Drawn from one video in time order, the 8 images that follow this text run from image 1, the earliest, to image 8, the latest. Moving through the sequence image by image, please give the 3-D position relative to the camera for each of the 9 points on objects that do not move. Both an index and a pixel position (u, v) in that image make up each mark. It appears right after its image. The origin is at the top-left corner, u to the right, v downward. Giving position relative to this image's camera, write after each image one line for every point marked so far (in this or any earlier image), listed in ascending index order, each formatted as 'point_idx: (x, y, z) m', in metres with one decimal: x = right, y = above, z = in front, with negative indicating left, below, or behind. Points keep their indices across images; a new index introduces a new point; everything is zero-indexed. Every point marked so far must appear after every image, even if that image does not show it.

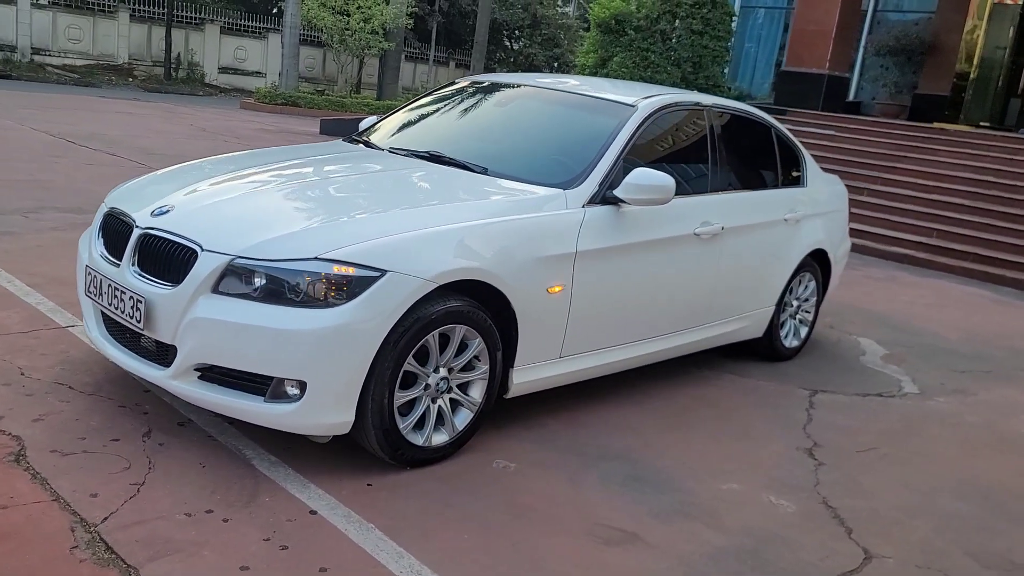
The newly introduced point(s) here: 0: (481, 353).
0: (-0.1, -0.3, +3.7) m
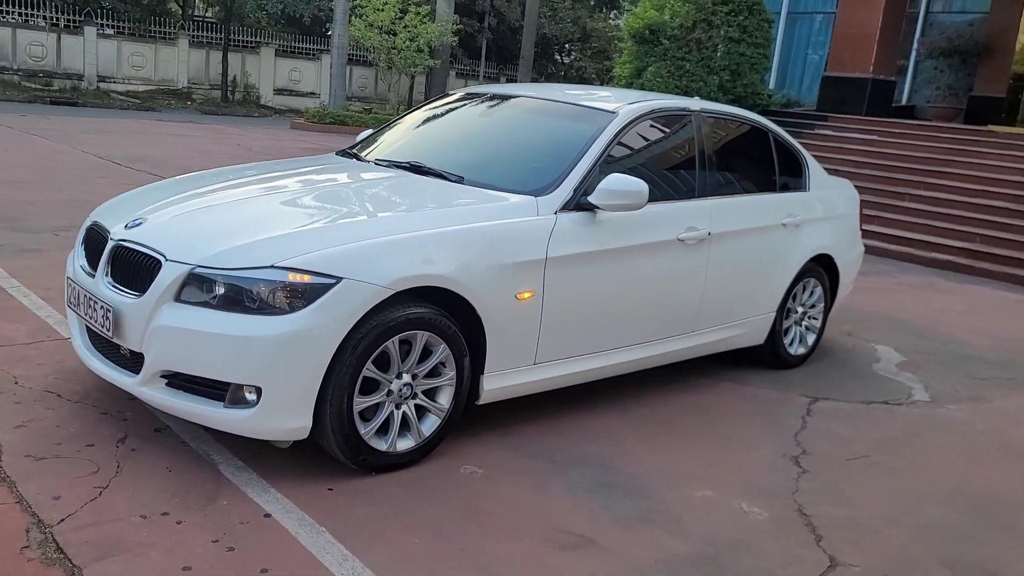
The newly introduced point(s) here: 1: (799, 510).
0: (-0.3, -0.3, +3.7) m
1: (+1.2, -0.9, +3.7) m
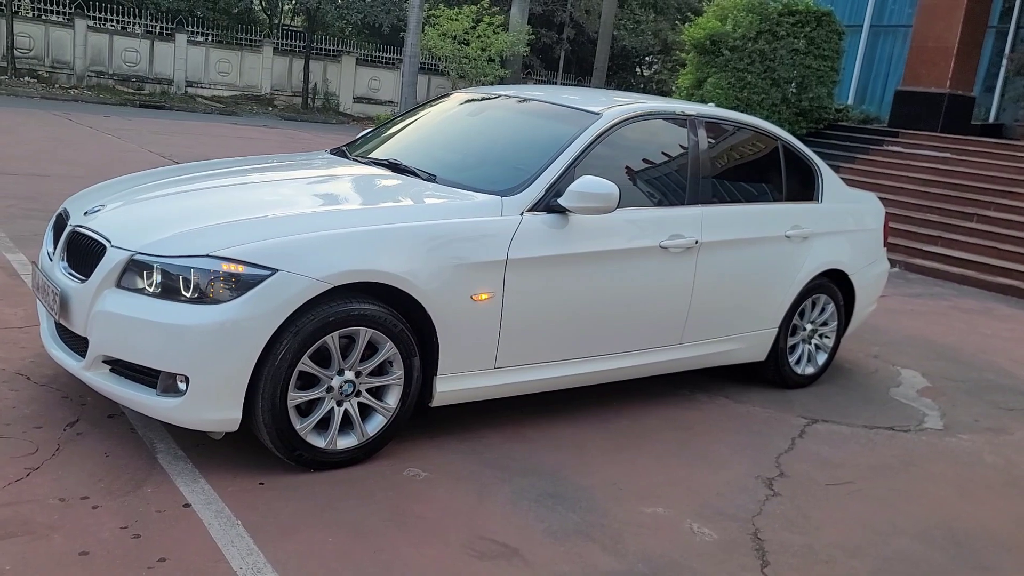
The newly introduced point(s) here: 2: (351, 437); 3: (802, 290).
0: (-0.5, -0.3, +3.6) m
1: (+0.9, -1.0, +3.5) m
2: (-0.6, -0.6, +3.6) m
3: (+1.7, 0.0, +5.3) m
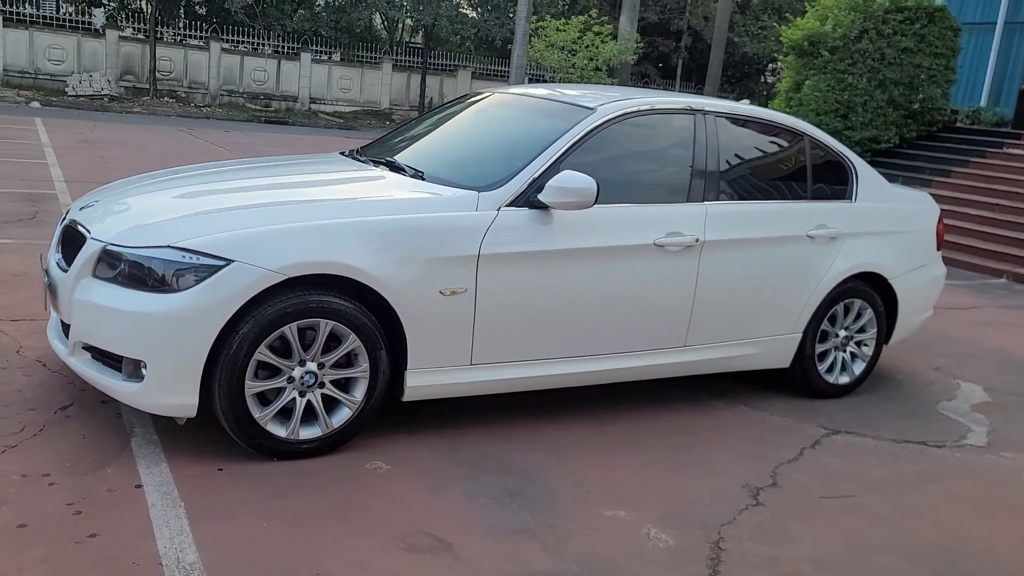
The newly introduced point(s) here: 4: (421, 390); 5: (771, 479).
0: (-0.6, -0.3, +3.6) m
1: (+0.8, -0.9, +3.3) m
2: (-0.8, -0.6, +3.6) m
3: (+1.8, 0.0, +5.0) m
4: (-0.4, -0.4, +3.9) m
5: (+1.1, -0.8, +3.9) m
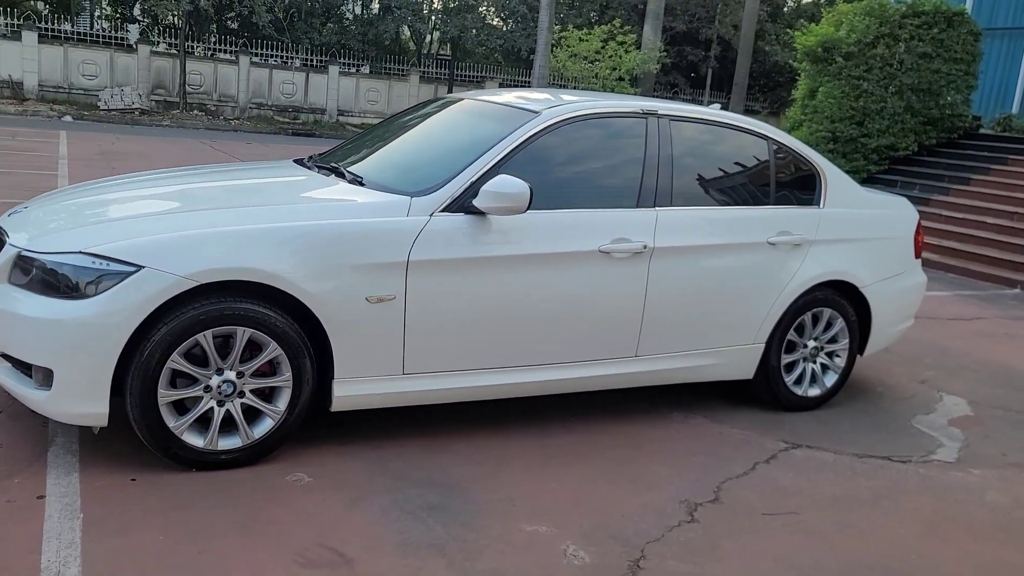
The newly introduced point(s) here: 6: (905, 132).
0: (-0.9, -0.3, +3.6) m
1: (+0.4, -1.0, +3.2) m
2: (-1.1, -0.6, +3.6) m
3: (+1.5, -0.1, +4.8) m
4: (-0.7, -0.5, +3.8) m
5: (+0.9, -0.9, +3.8) m
6: (+6.4, +2.5, +14.5) m
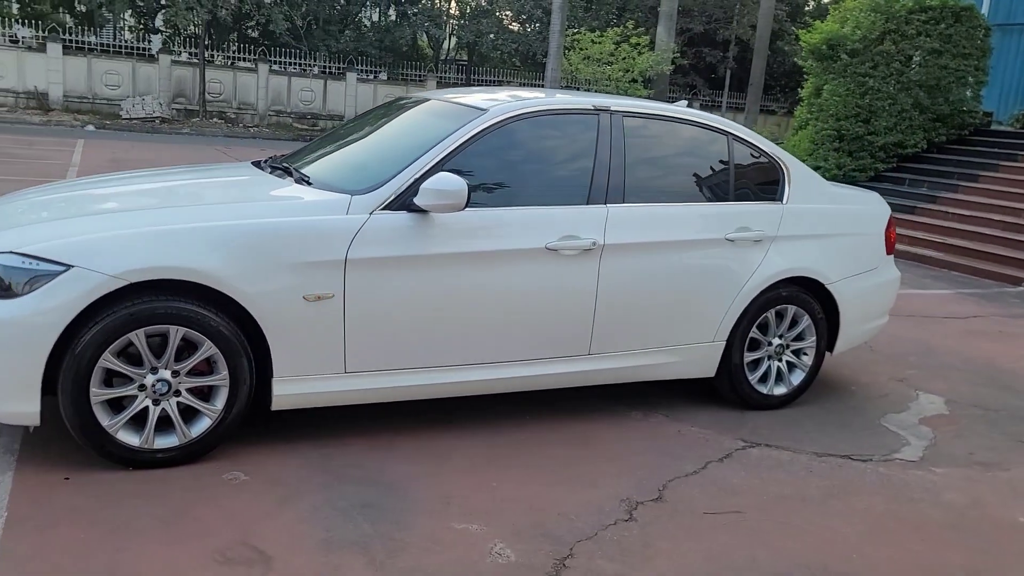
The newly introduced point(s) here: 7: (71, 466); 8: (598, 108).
0: (-1.2, -0.3, +3.6) m
1: (+0.2, -1.0, +3.1) m
2: (-1.4, -0.6, +3.6) m
3: (+1.3, -0.1, +4.7) m
4: (-0.9, -0.5, +3.8) m
5: (+0.6, -0.9, +3.7) m
6: (+6.4, +2.5, +14.2) m
7: (-1.7, -0.7, +3.5) m
8: (+0.4, +0.9, +4.5) m
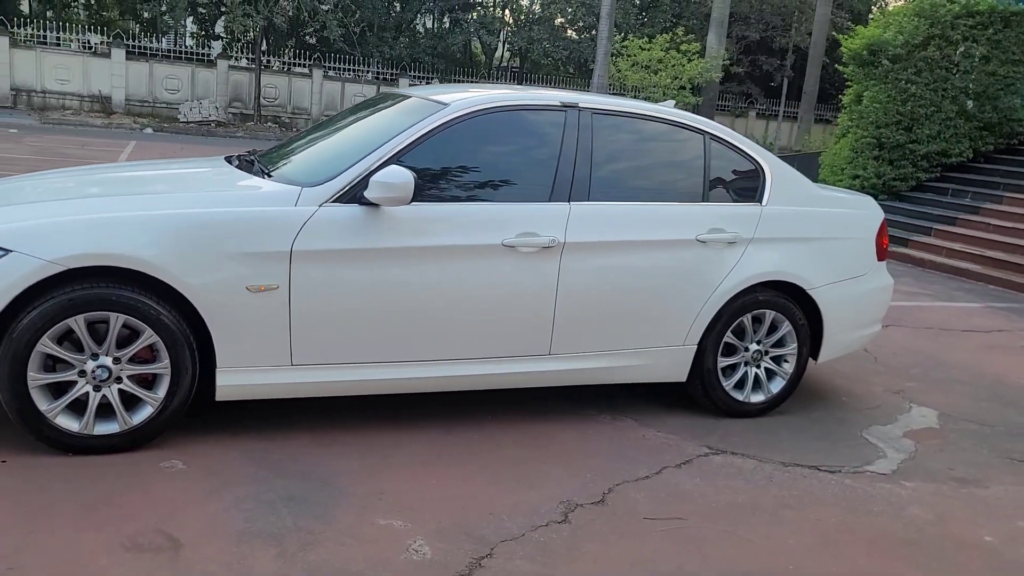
0: (-1.4, -0.2, +3.6) m
1: (-0.1, -0.9, +3.1) m
2: (-1.6, -0.5, +3.6) m
3: (+1.1, -0.1, +4.6) m
4: (-1.2, -0.4, +3.8) m
5: (+0.4, -0.9, +3.6) m
6: (+6.9, +2.3, +13.8) m
7: (-2.0, -0.6, +3.6) m
8: (+0.3, +0.9, +4.4) m
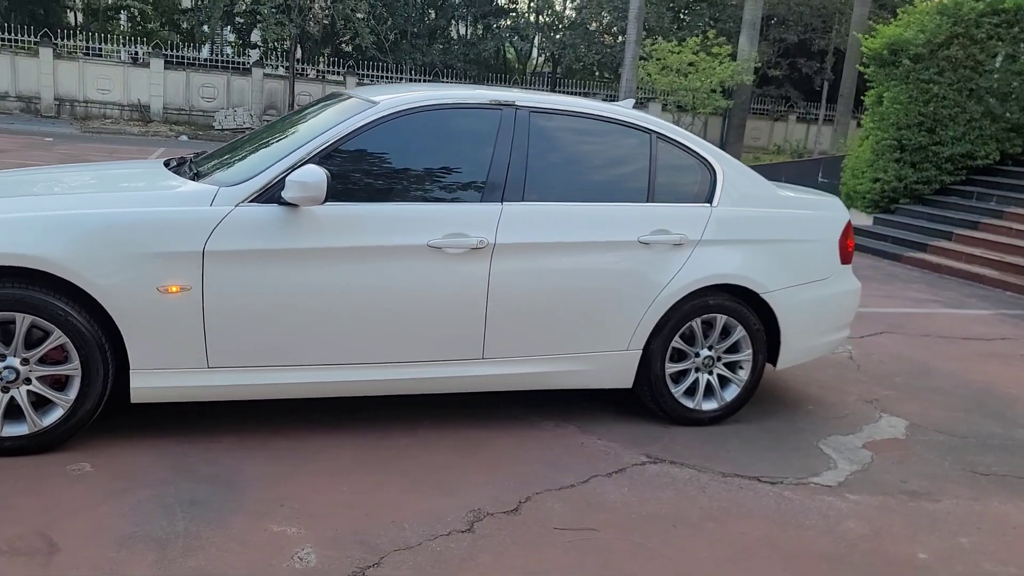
0: (-1.8, -0.2, +3.6) m
1: (-0.5, -0.9, +3.0) m
2: (-2.0, -0.6, +3.6) m
3: (+0.8, -0.1, +4.4) m
4: (-1.5, -0.4, +3.7) m
5: (0.0, -0.9, +3.5) m
6: (+7.1, +2.2, +13.3) m
7: (-2.3, -0.6, +3.5) m
8: (0.0, +0.9, +4.3) m
